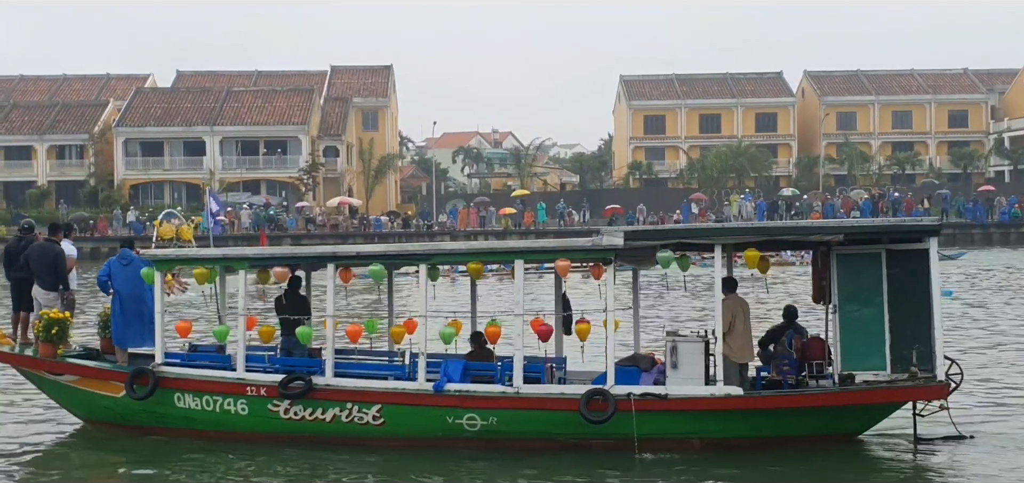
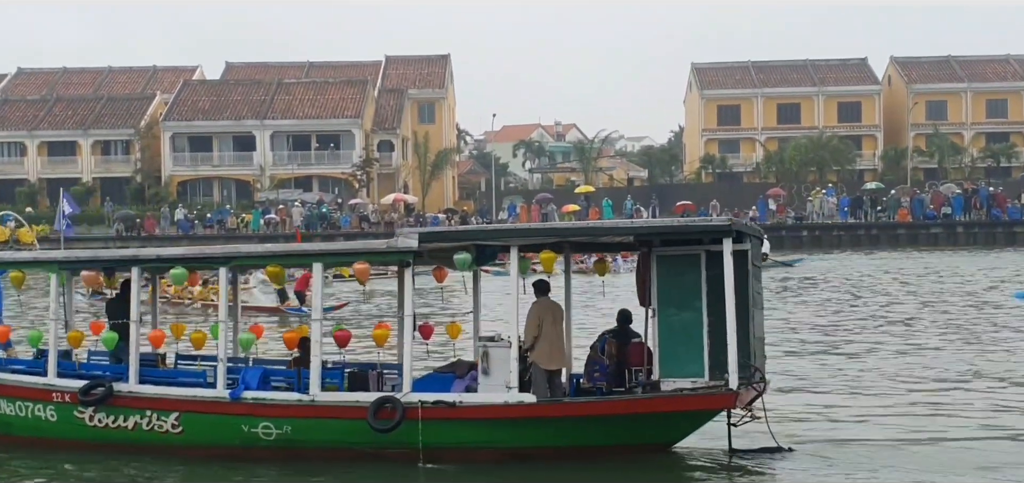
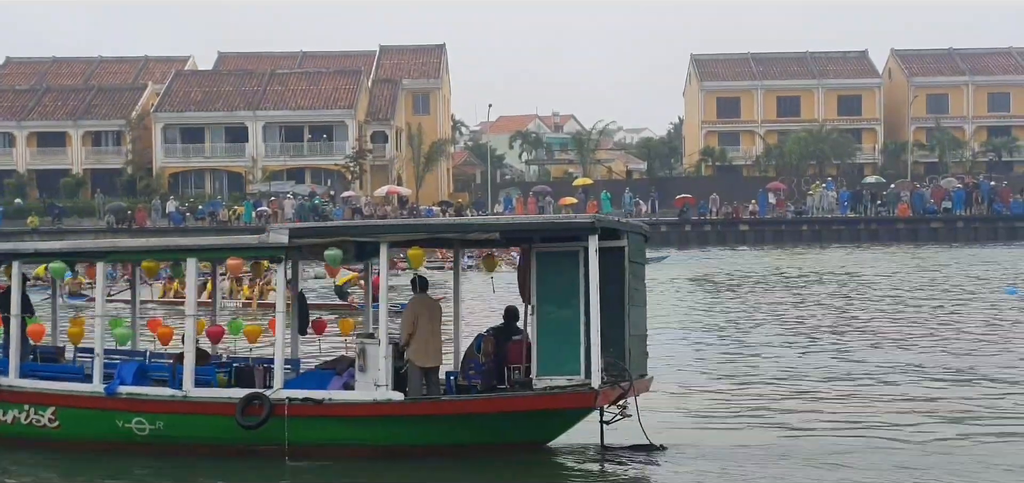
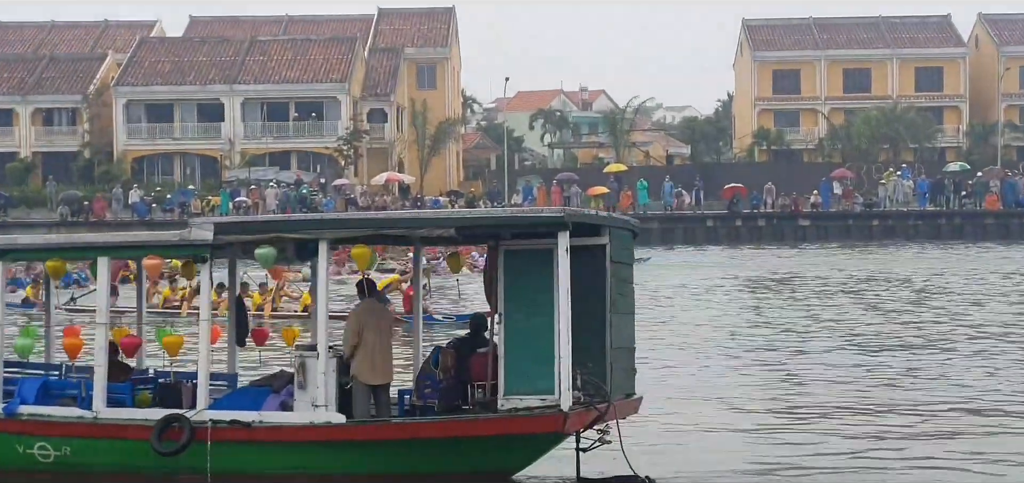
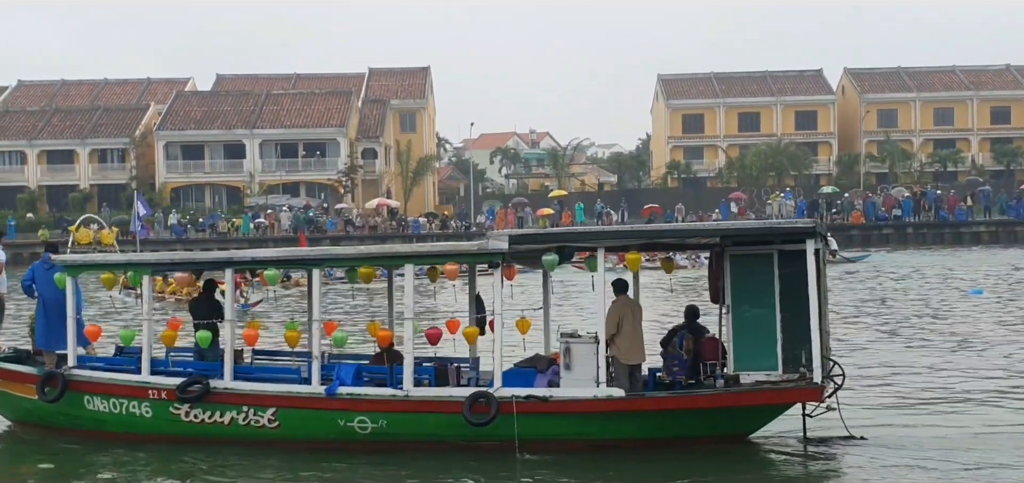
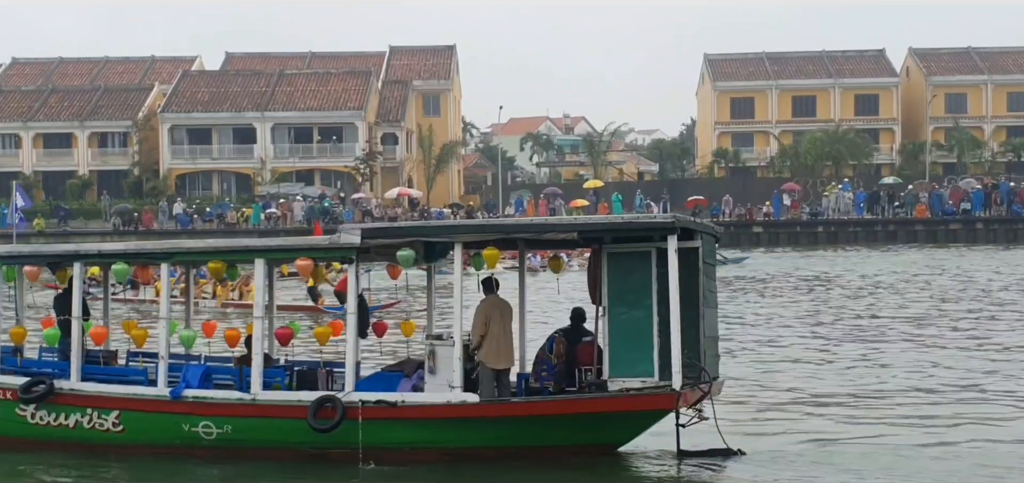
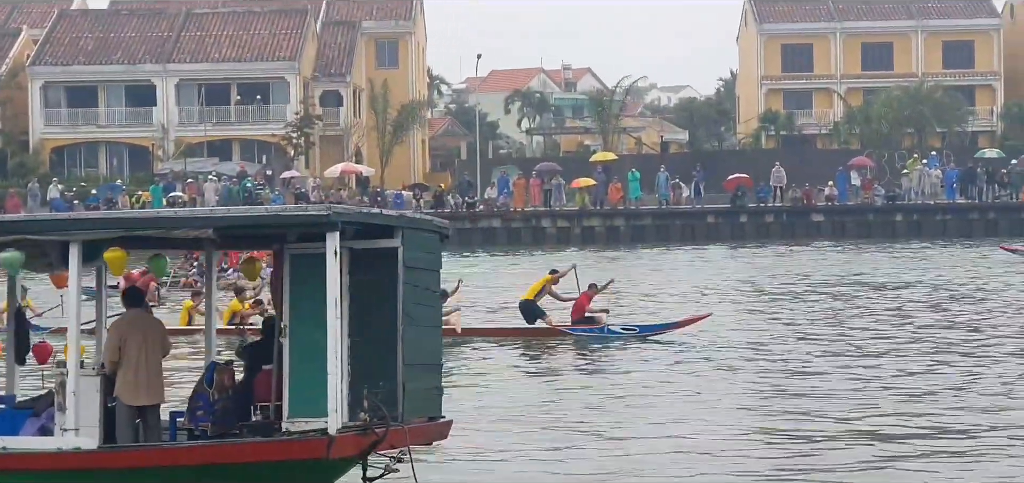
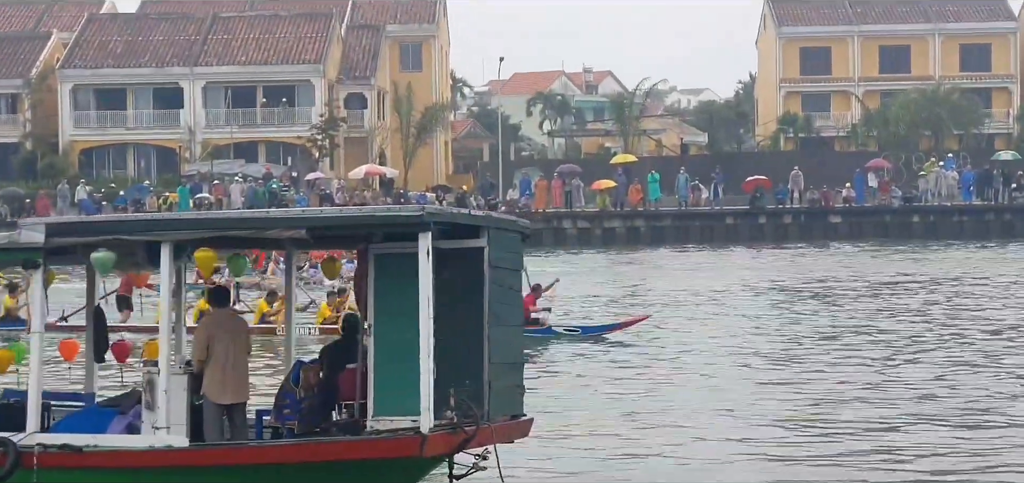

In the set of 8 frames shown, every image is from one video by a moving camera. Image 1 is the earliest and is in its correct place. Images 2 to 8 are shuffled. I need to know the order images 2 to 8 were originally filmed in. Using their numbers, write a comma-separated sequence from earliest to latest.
5, 2, 6, 3, 4, 8, 7
